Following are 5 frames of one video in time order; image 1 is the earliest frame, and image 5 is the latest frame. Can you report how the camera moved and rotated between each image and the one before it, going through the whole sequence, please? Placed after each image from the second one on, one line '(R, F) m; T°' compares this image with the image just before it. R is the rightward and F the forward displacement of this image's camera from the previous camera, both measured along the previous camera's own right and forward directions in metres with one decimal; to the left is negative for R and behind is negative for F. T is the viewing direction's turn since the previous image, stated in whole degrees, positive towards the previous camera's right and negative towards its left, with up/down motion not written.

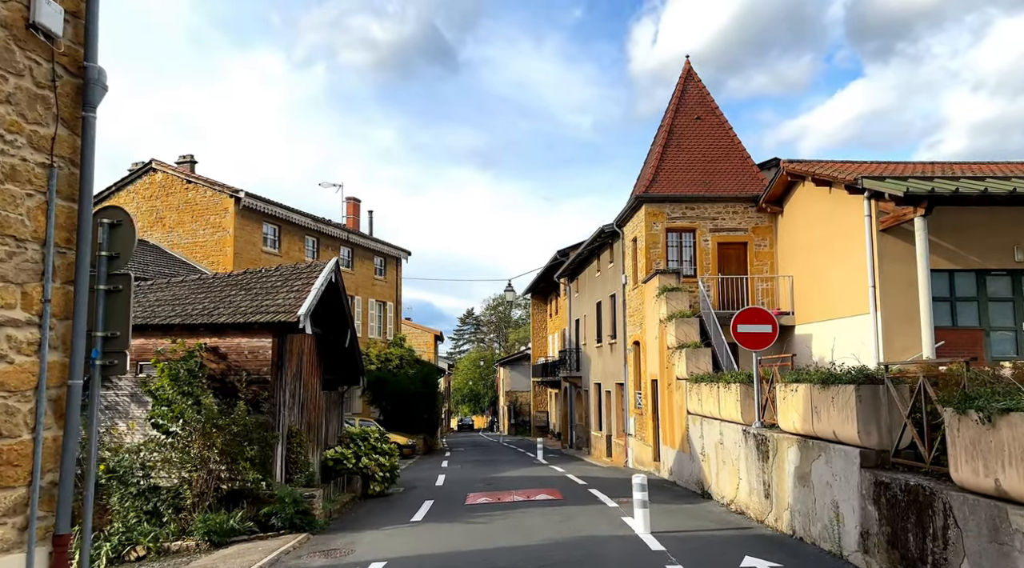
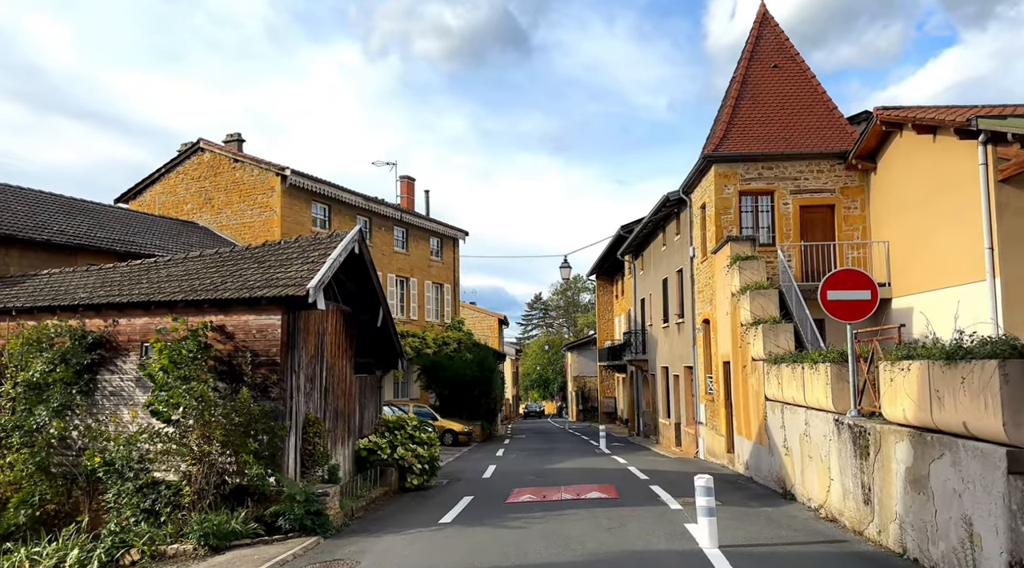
(+0.4, +1.9) m; -4°
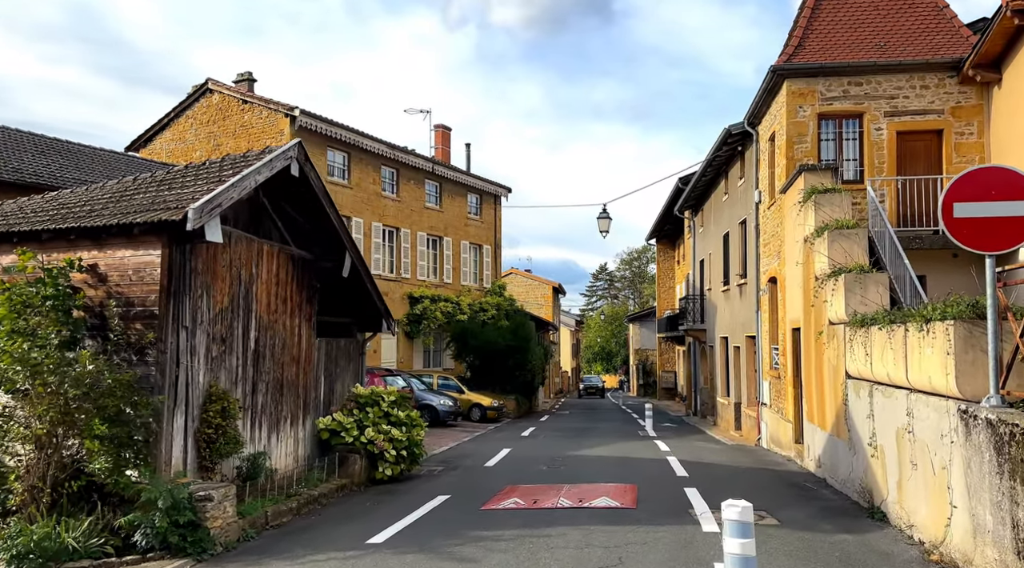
(+0.9, +3.5) m; -4°
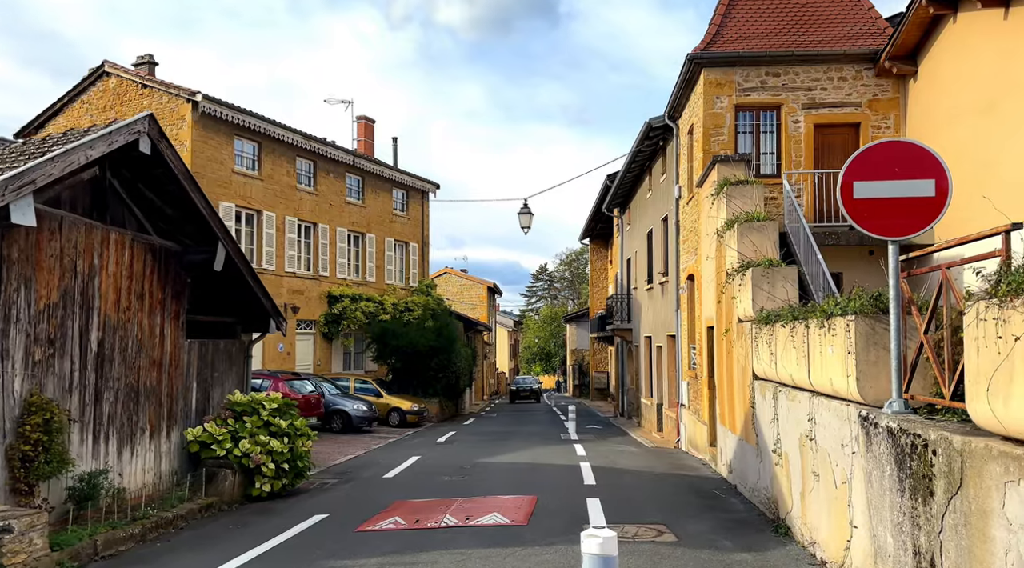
(+0.6, +0.9) m; +3°
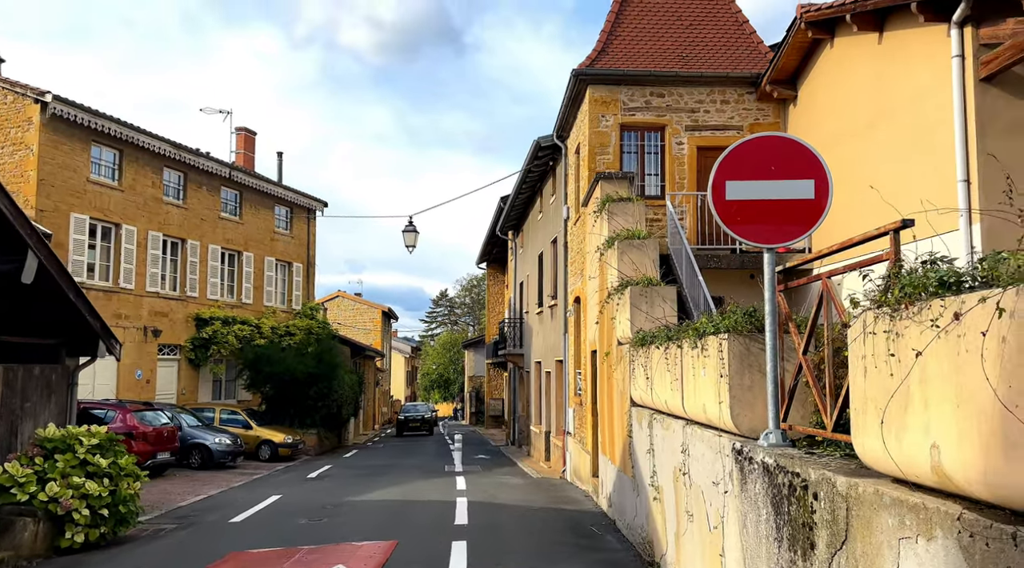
(+0.4, +0.9) m; +6°
